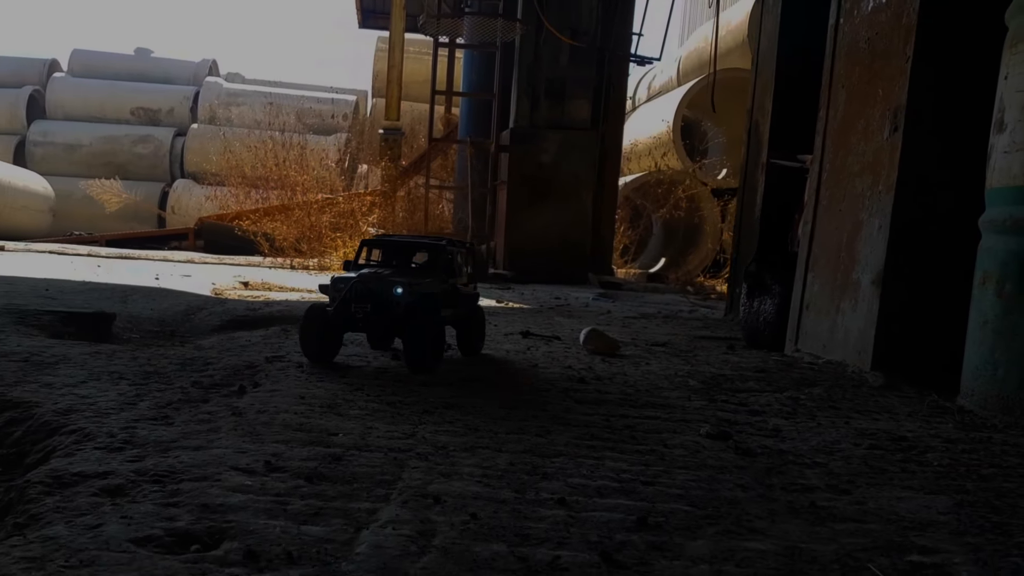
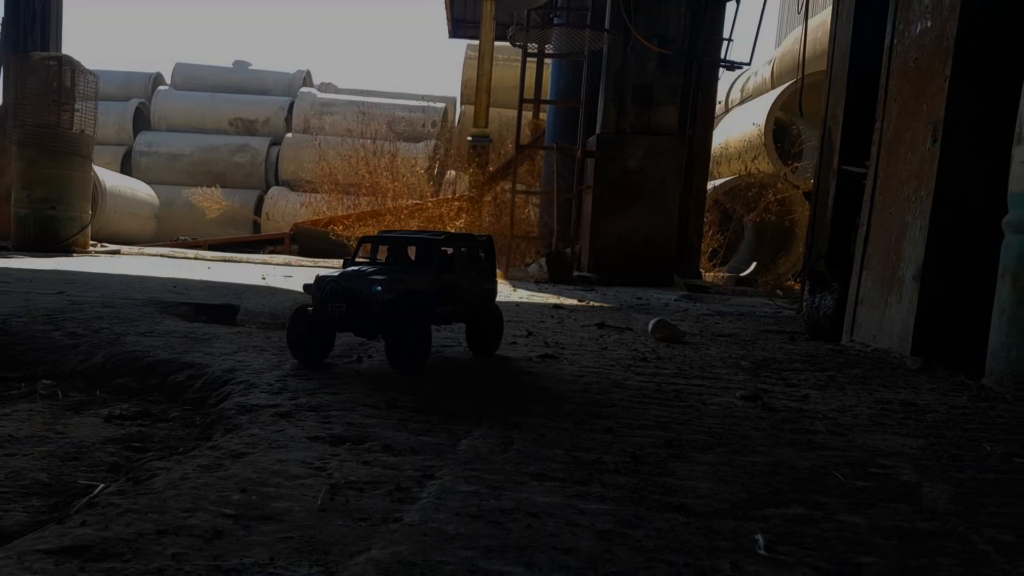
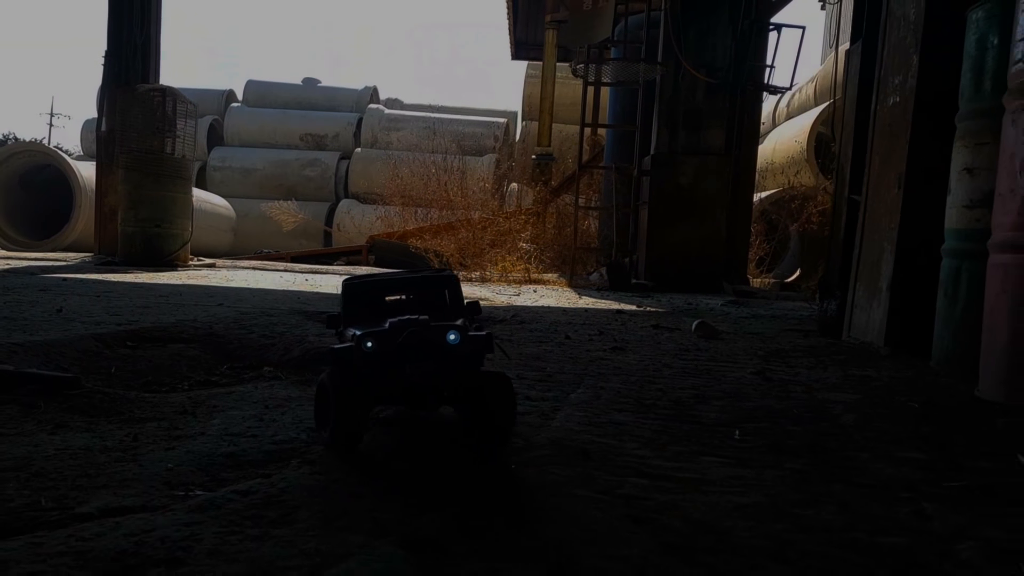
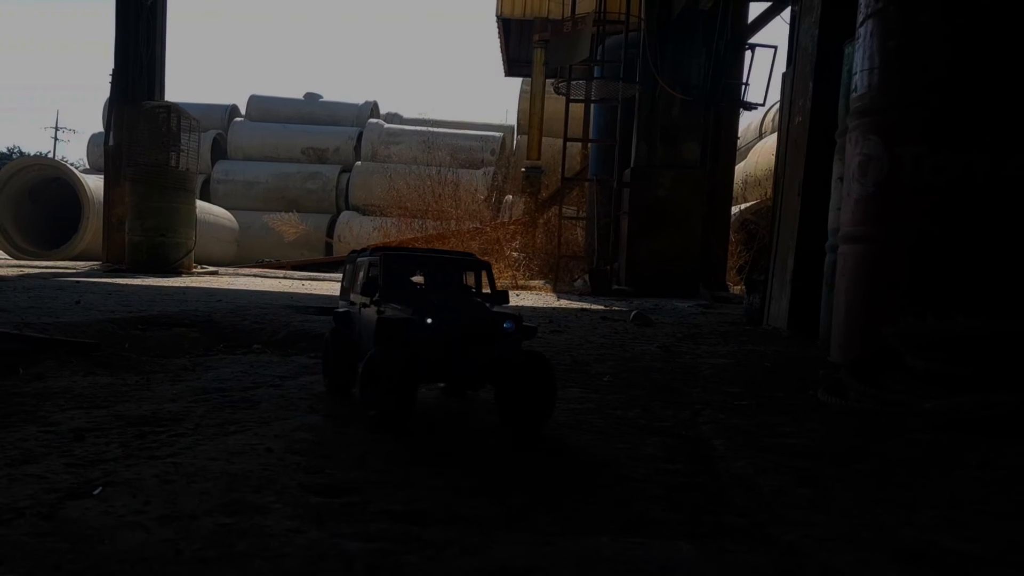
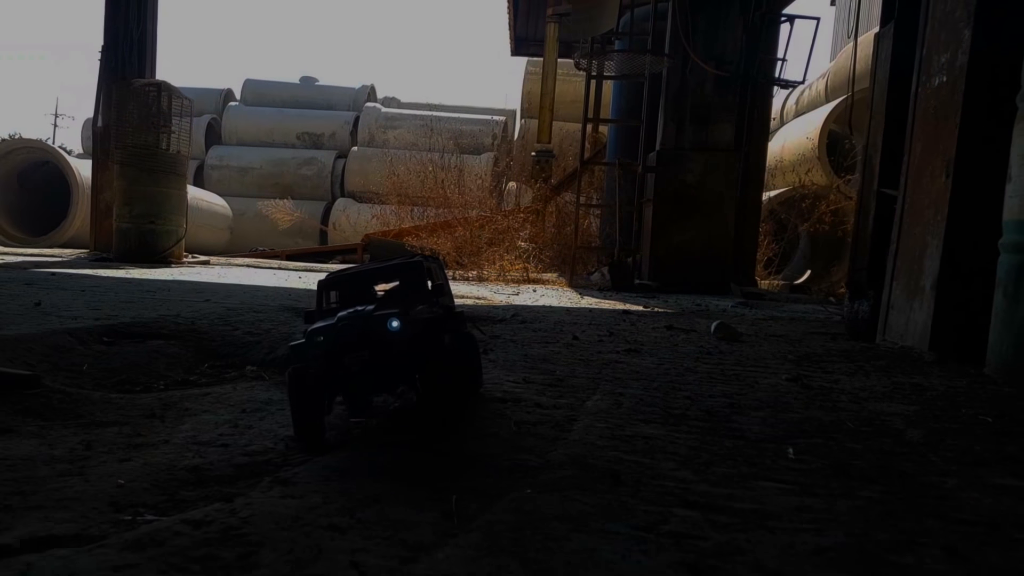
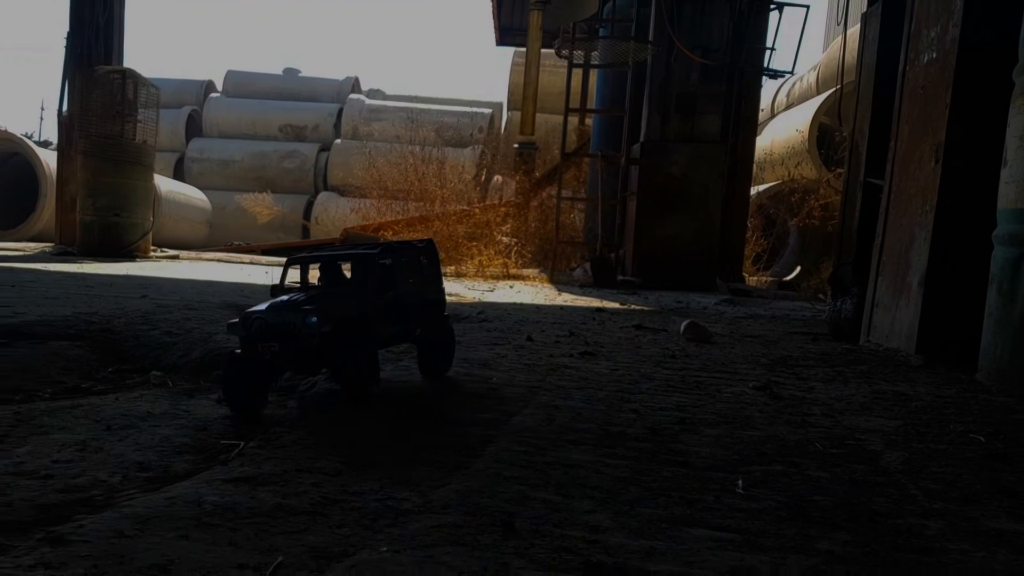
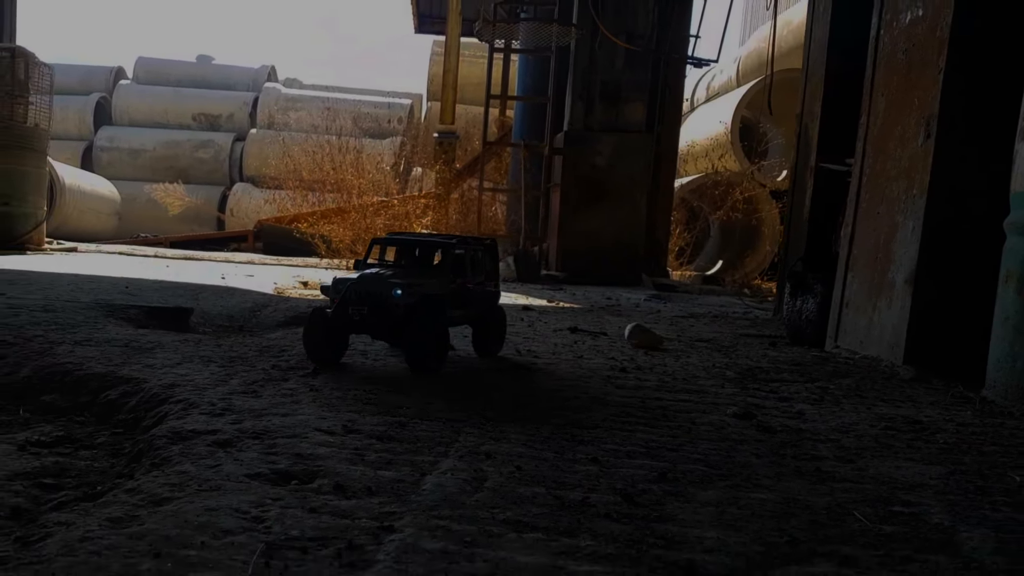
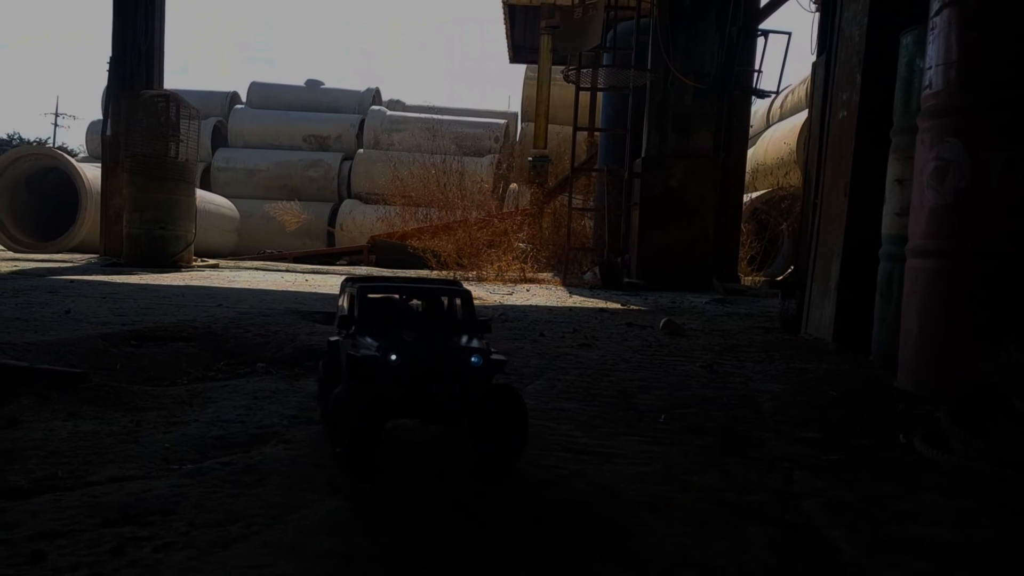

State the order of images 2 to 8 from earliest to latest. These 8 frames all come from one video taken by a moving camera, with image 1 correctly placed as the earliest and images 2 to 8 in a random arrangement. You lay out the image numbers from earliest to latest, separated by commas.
7, 2, 6, 5, 3, 8, 4
